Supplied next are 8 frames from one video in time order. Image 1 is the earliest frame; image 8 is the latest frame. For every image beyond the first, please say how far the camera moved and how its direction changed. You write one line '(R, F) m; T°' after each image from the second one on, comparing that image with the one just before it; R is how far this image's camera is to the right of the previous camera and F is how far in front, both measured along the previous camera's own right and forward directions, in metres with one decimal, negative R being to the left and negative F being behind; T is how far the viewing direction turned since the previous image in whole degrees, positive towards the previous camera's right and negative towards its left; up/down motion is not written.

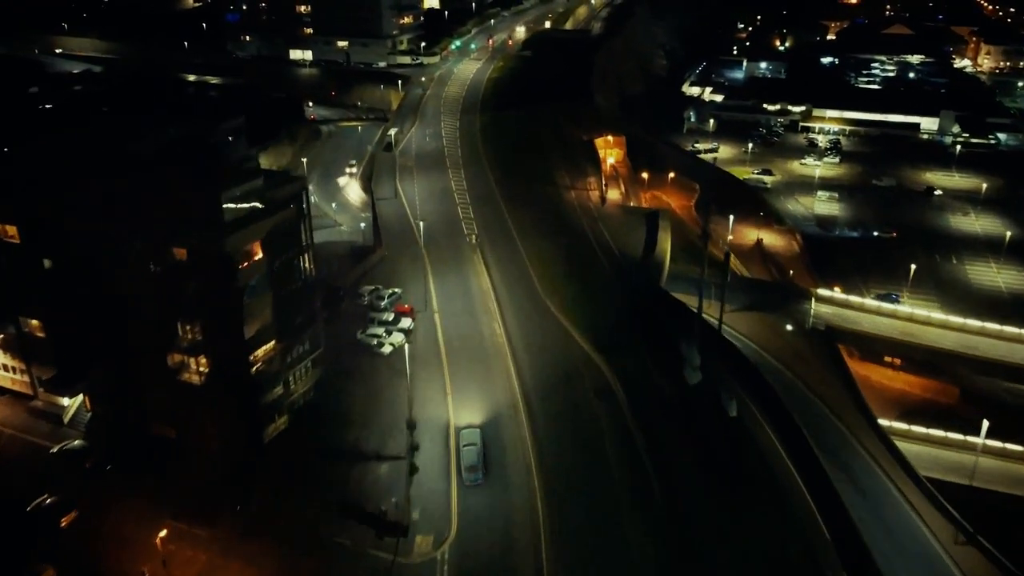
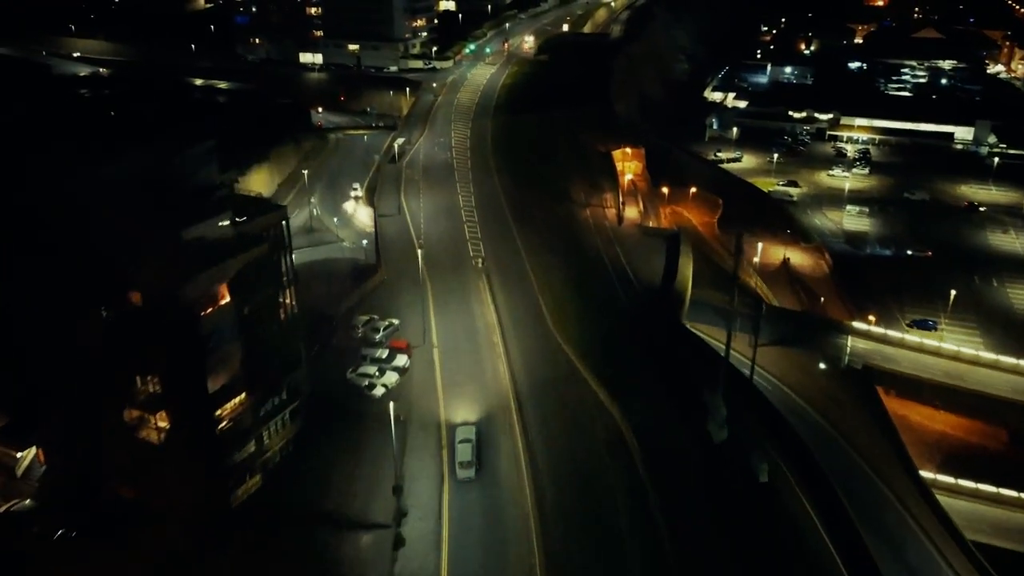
(+0.2, +1.7) m; -1°
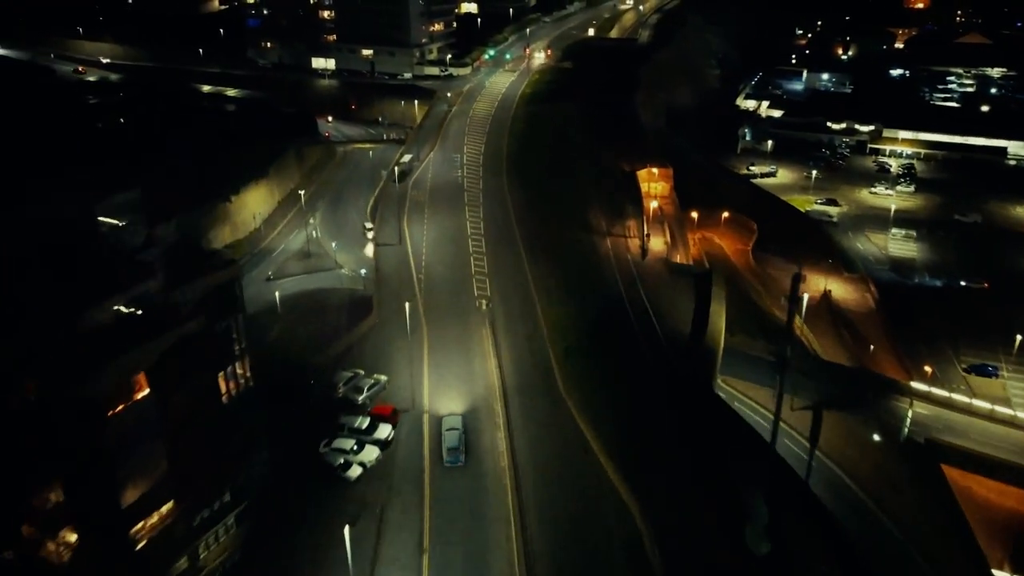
(+0.4, +2.6) m; -2°
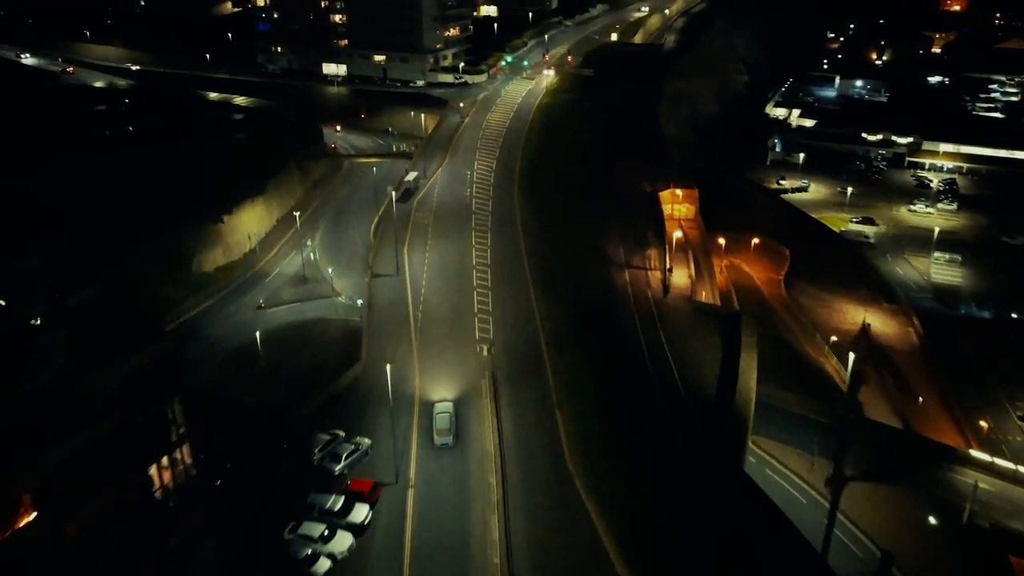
(+0.4, +2.1) m; -2°
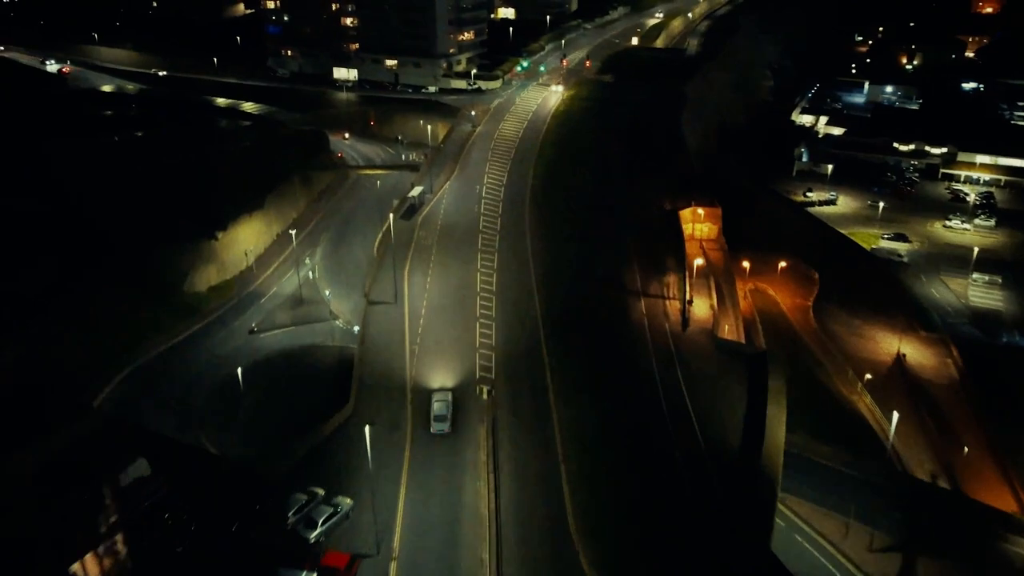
(+0.3, +1.6) m; -1°
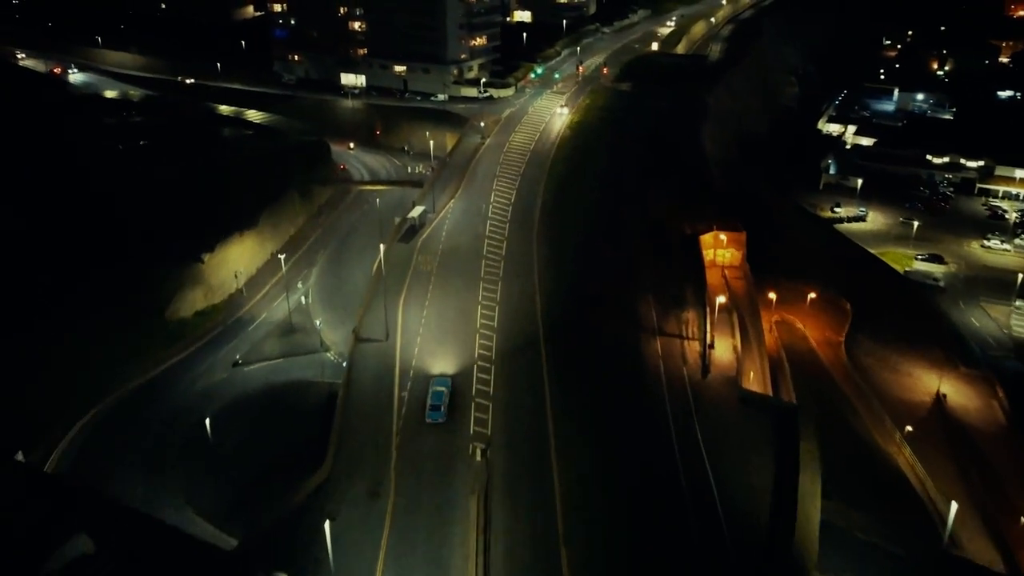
(+0.3, +1.8) m; -1°
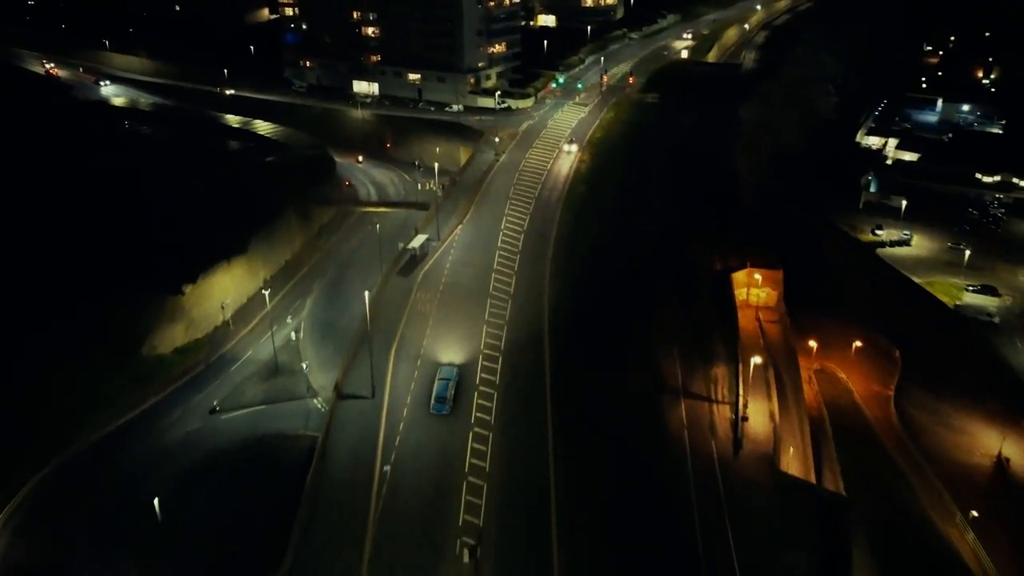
(+0.4, +2.3) m; -2°
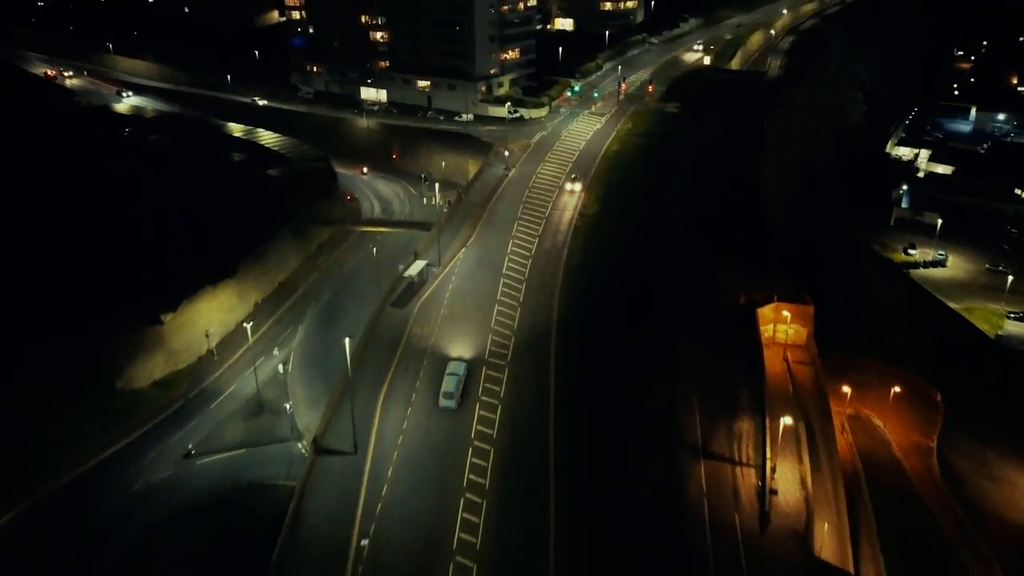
(+0.3, +1.7) m; -1°
